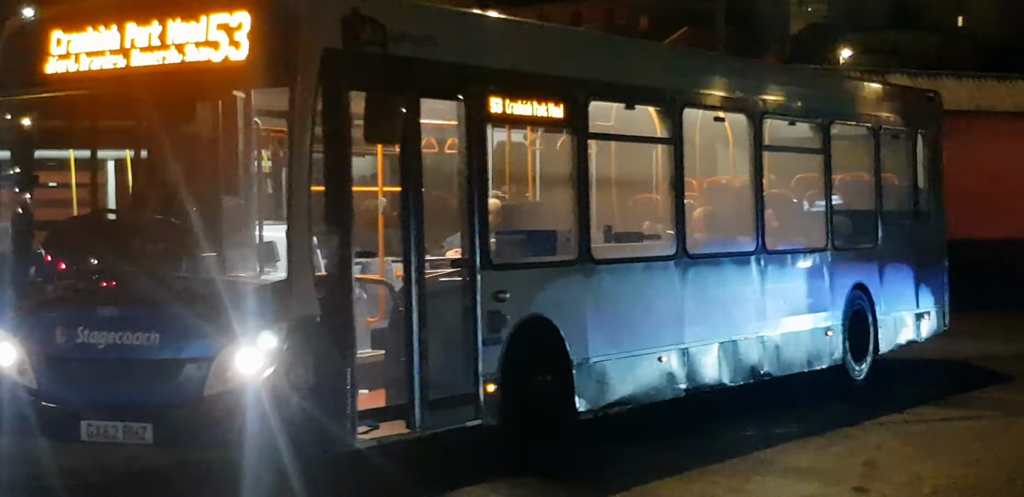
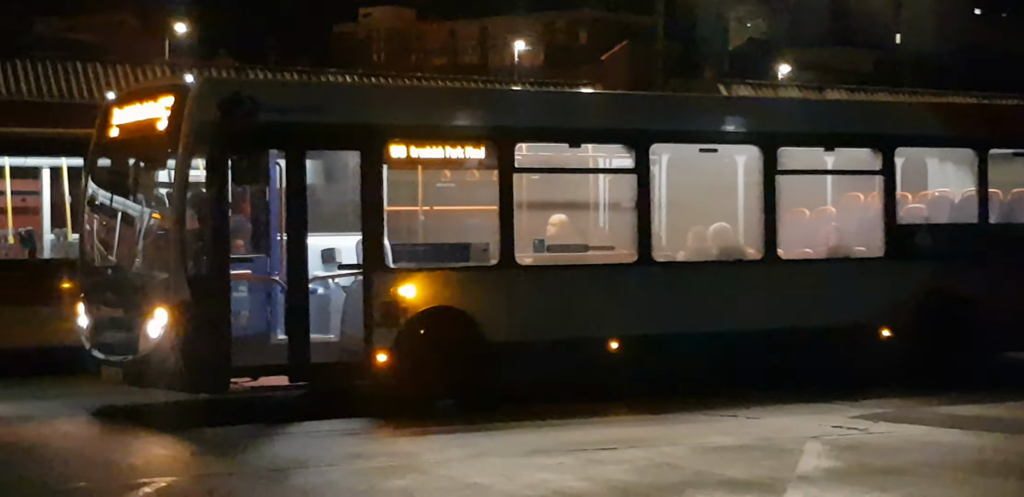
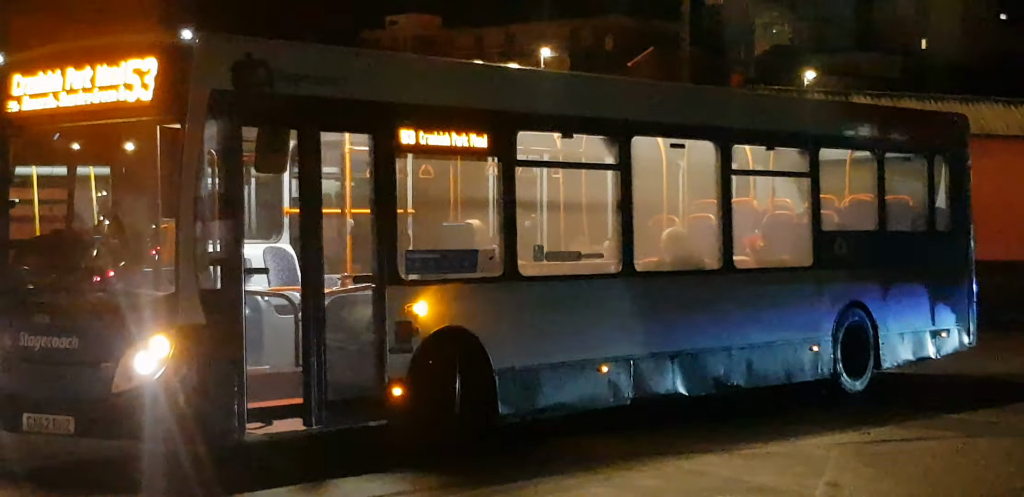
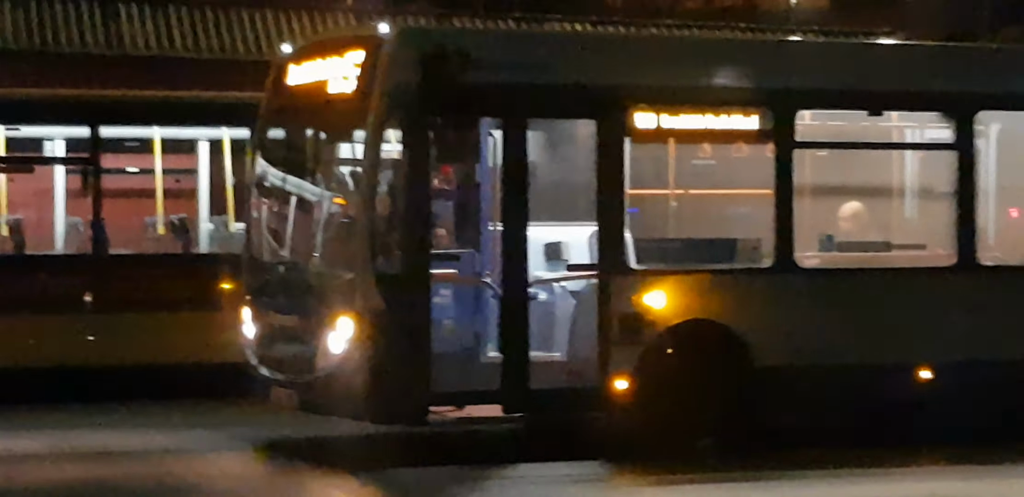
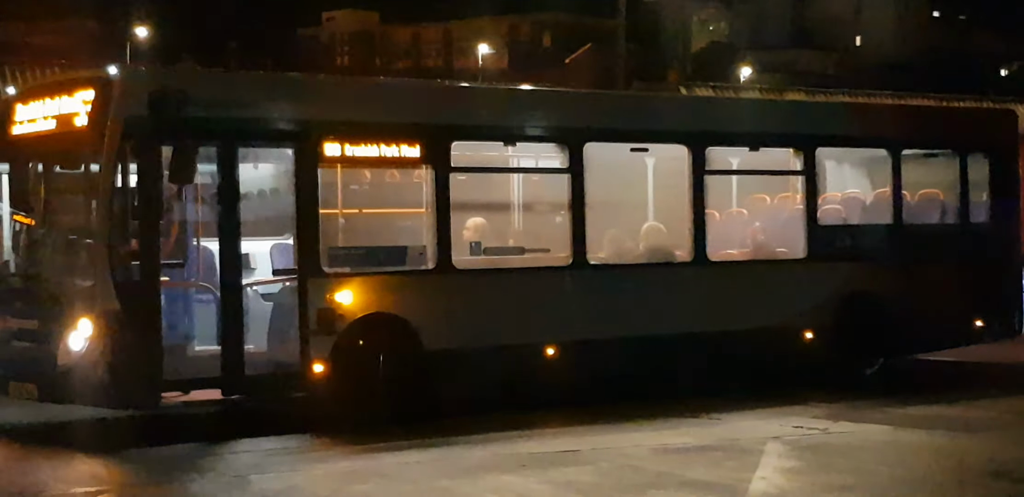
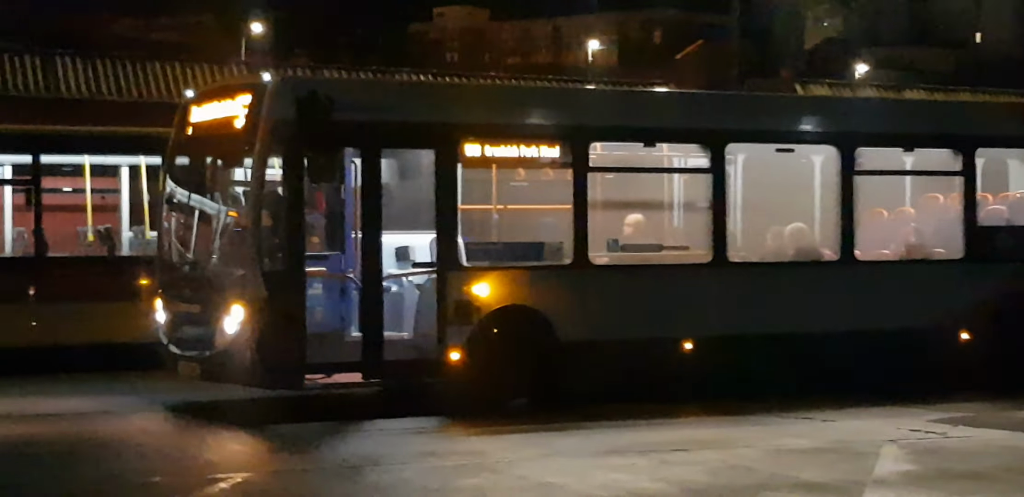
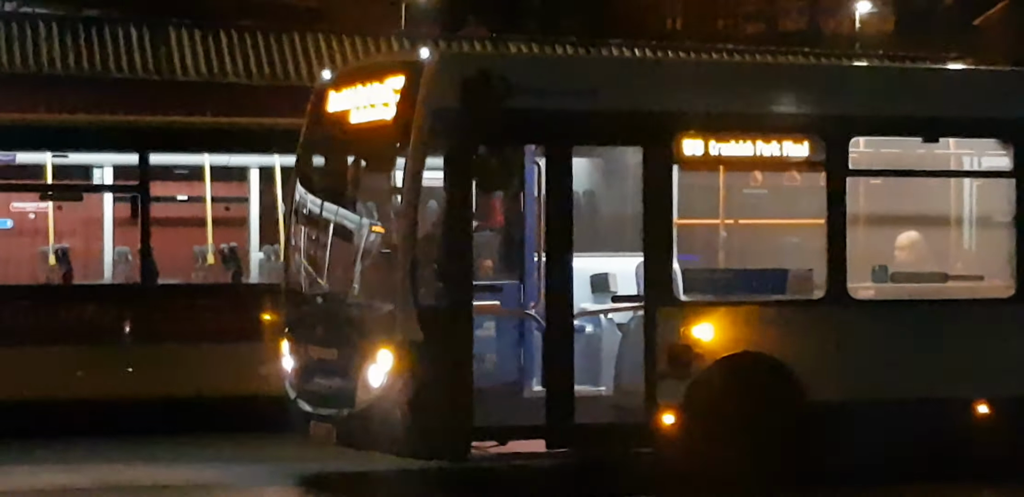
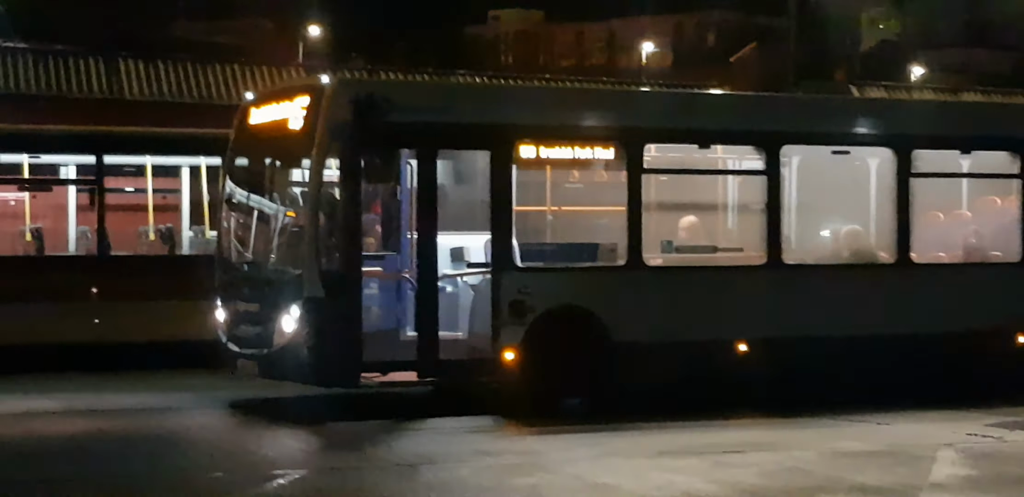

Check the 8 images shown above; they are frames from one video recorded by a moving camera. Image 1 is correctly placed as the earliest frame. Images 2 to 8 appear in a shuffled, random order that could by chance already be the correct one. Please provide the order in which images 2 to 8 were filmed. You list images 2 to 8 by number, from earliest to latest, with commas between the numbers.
3, 5, 2, 6, 8, 4, 7
